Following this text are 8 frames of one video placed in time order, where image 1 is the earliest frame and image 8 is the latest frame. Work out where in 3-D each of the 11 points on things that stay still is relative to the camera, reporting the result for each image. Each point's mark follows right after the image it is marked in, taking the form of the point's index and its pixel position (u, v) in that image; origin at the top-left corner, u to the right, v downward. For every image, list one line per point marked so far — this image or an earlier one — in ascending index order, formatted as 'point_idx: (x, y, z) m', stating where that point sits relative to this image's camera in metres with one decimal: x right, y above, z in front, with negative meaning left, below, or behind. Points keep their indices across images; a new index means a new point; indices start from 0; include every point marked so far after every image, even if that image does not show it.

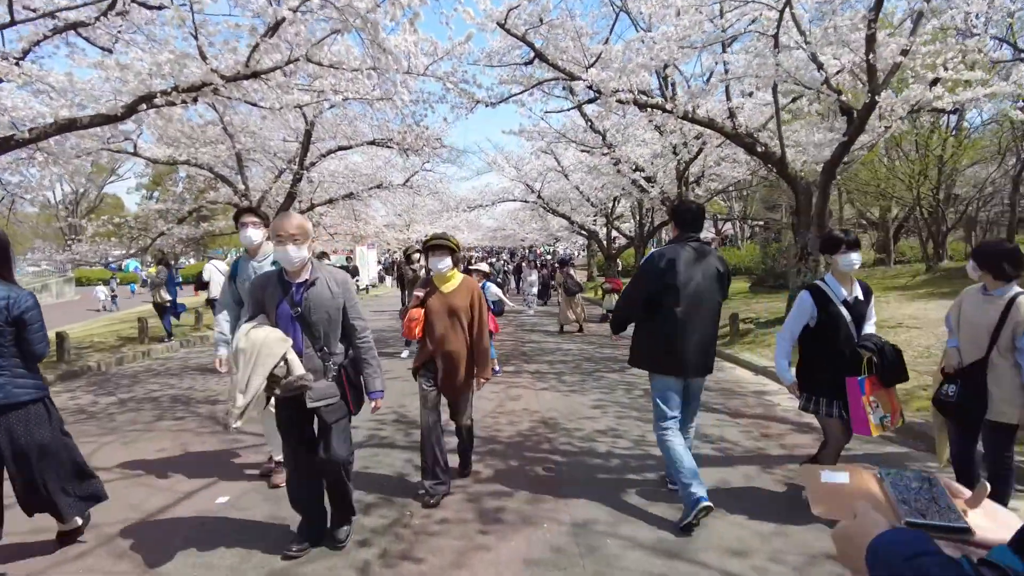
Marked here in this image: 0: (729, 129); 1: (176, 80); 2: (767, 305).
0: (+4.2, +3.1, +12.6) m
1: (-4.7, +2.9, +9.1) m
2: (+6.6, -0.4, +16.8) m
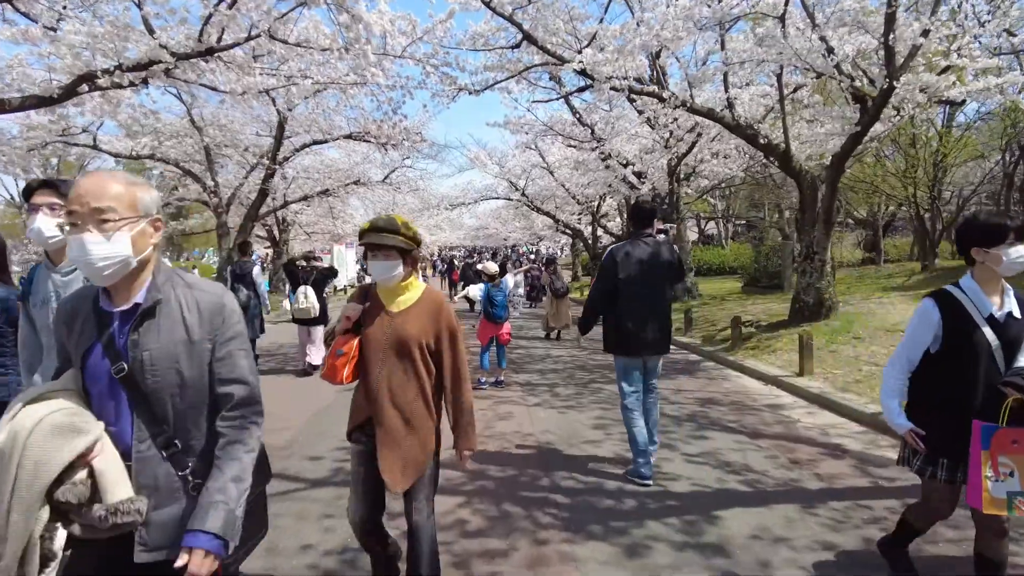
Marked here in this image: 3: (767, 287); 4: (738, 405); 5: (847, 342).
0: (+3.9, +3.0, +11.8) m
1: (-4.9, +2.9, +8.1) m
2: (+6.3, -0.5, +16.1) m
3: (+7.8, 0.0, +19.8) m
4: (+2.7, -1.4, +7.7) m
5: (+5.2, -0.8, +10.0) m
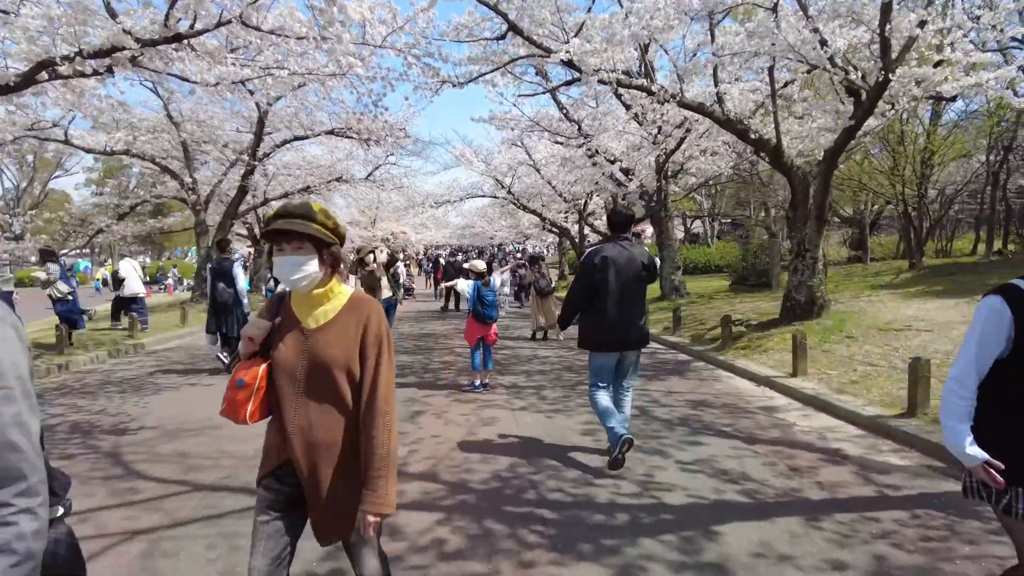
0: (+3.7, +3.1, +11.5) m
1: (-5.1, +2.9, +7.6) m
2: (+5.9, -0.4, +15.9) m
3: (+7.4, +0.1, +19.6) m
4: (+2.5, -1.4, +7.4) m
5: (+5.0, -0.8, +9.8) m
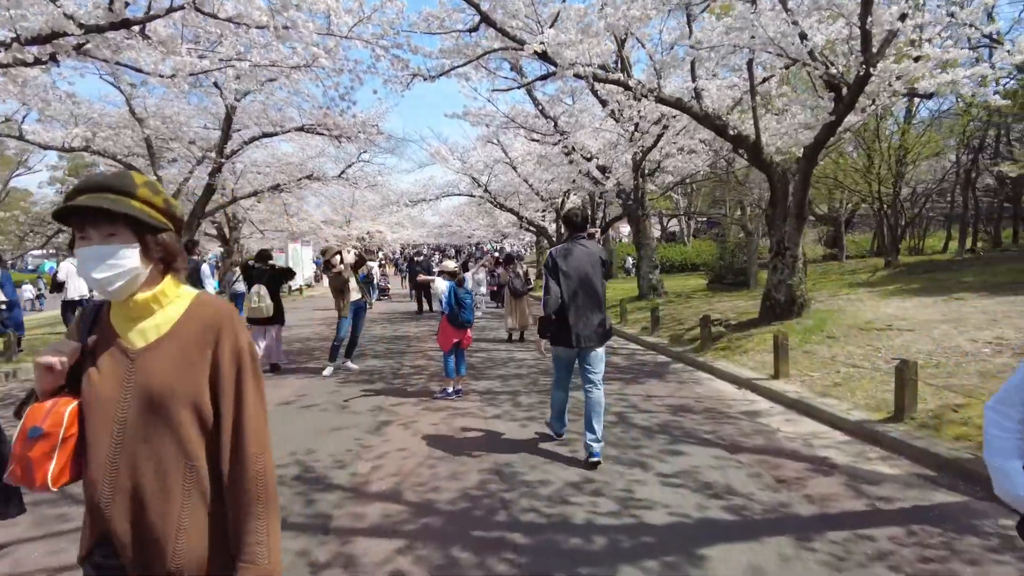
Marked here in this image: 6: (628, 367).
0: (+3.2, +3.1, +11.2) m
1: (-5.4, +2.8, +7.1) m
2: (+5.3, -0.4, +15.7) m
3: (+6.7, +0.1, +19.5) m
4: (+2.2, -1.4, +7.2) m
5: (+4.6, -0.8, +9.6) m
6: (+1.9, -1.3, +10.3) m
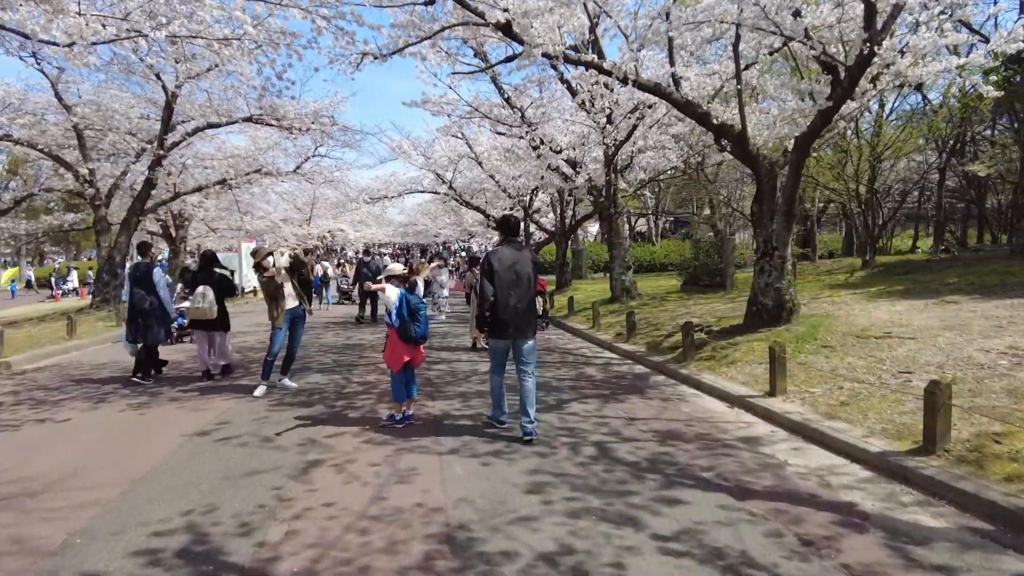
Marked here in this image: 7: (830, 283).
0: (+2.6, +3.0, +10.2) m
1: (-5.8, +2.7, +5.7) m
2: (+4.5, -0.4, +14.8) m
3: (+5.7, +0.1, +18.7) m
4: (+1.9, -1.5, +6.1) m
5: (+4.1, -0.9, +8.7) m
6: (+1.3, -1.3, +9.3) m
7: (+8.7, +0.2, +17.7) m
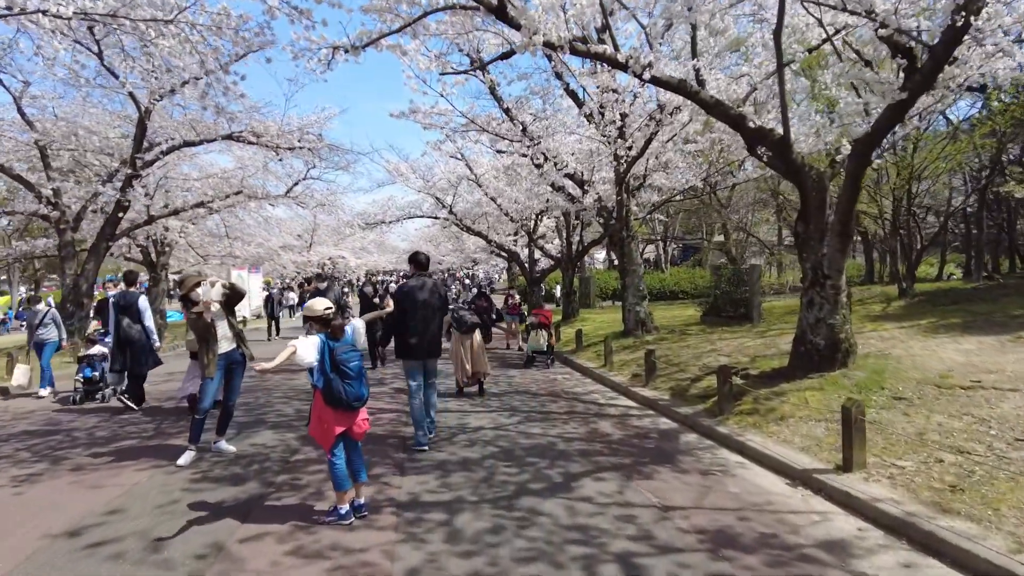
0: (+2.6, +2.5, +8.6) m
1: (-5.9, +2.4, +4.1) m
2: (+4.5, -1.1, +13.0) m
3: (+5.7, -0.7, +16.9) m
4: (+1.8, -1.8, +4.3) m
5: (+4.0, -1.3, +6.9) m
6: (+1.3, -1.8, +7.5) m
7: (+8.8, -0.6, +15.9) m
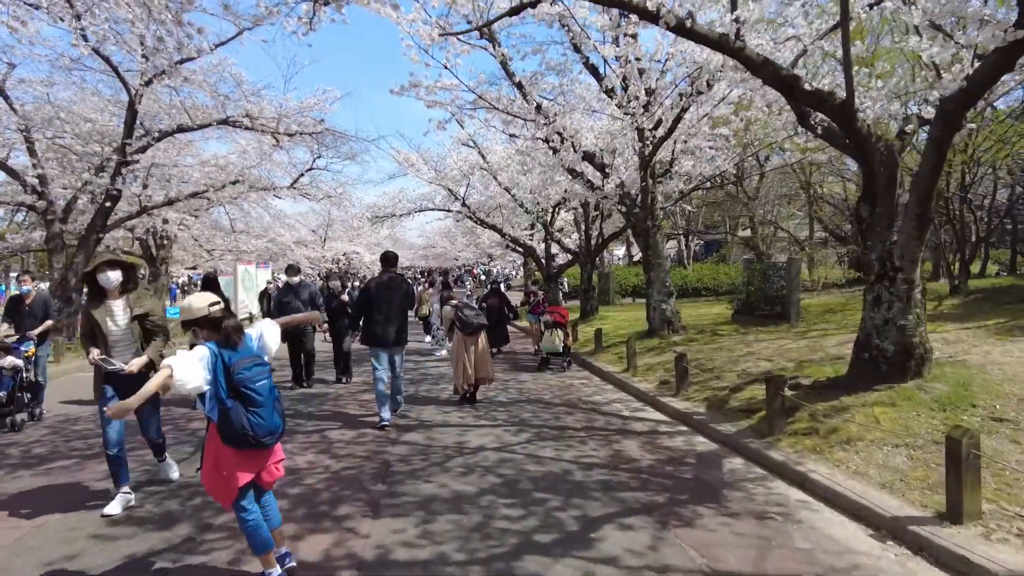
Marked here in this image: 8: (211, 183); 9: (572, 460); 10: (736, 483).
0: (+2.7, +2.6, +7.2) m
1: (-5.9, +2.5, +3.0) m
2: (+4.7, -1.0, +11.6) m
3: (+6.1, -0.6, +15.4) m
4: (+1.7, -1.7, +3.0) m
5: (+4.1, -1.2, +5.5) m
6: (+1.3, -1.7, +6.1) m
7: (+9.1, -0.5, +14.3) m
8: (-8.8, +3.0, +18.9) m
9: (+0.6, -1.7, +6.3) m
10: (+2.0, -1.7, +5.7) m
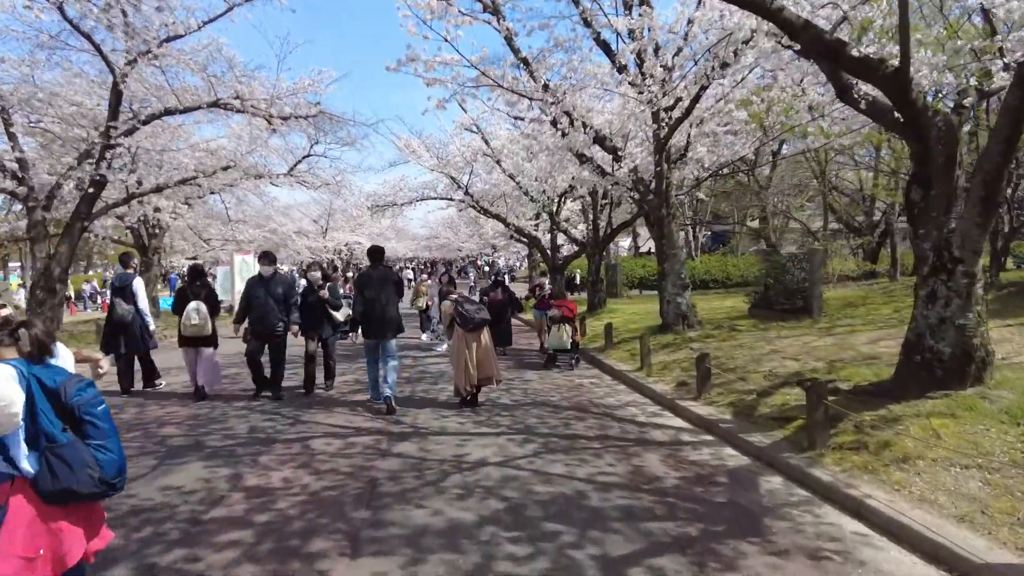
0: (+2.7, +2.7, +6.3) m
1: (-5.9, +2.5, +2.2) m
2: (+4.8, -0.9, +10.7) m
3: (+6.2, -0.5, +14.6) m
4: (+1.8, -1.7, +2.2) m
5: (+4.1, -1.2, +4.6) m
6: (+1.4, -1.6, +5.3) m
7: (+9.2, -0.4, +13.5) m
8: (-8.6, +3.3, +18.1) m
9: (+0.6, -1.6, +5.5) m
10: (+2.0, -1.6, +4.9) m
